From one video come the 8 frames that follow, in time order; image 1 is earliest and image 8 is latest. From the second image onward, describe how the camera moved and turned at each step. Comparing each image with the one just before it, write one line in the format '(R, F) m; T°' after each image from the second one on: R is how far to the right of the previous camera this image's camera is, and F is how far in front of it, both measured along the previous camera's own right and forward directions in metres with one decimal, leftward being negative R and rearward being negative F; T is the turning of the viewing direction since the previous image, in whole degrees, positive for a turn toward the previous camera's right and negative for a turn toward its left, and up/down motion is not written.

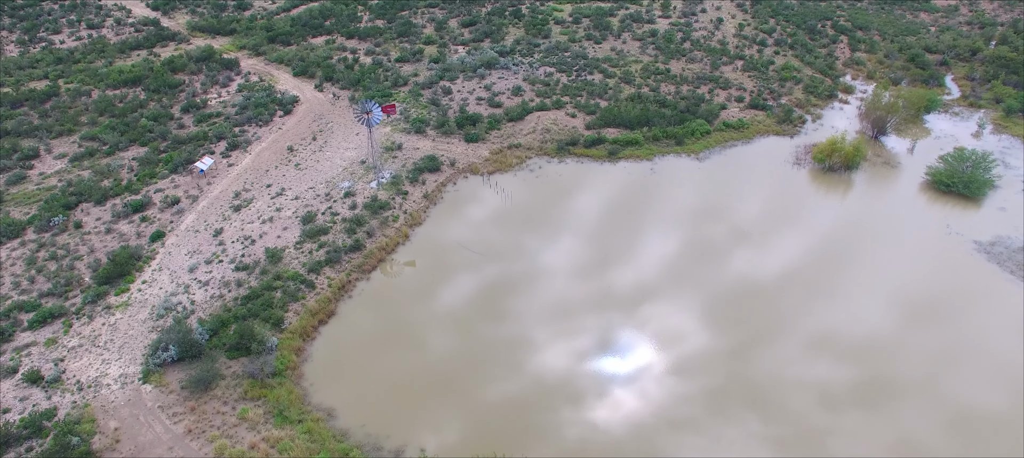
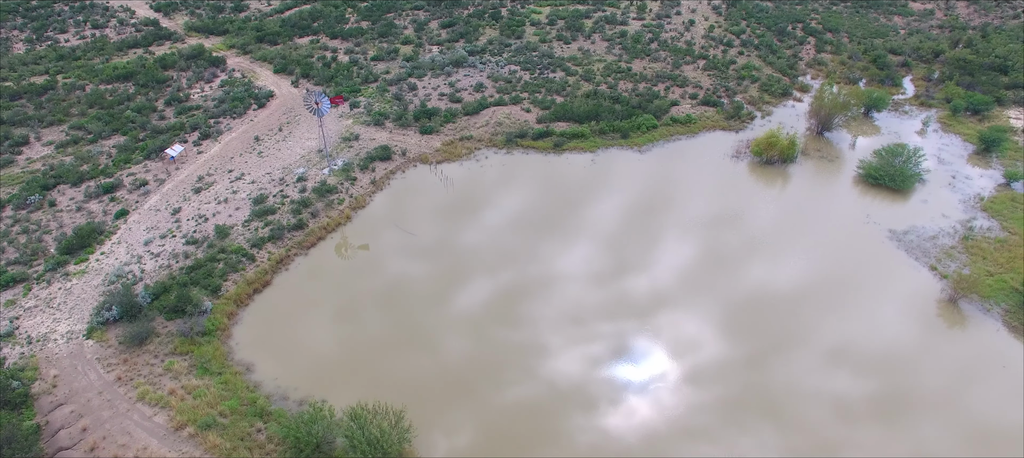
(+3.3, -1.5) m; -2°
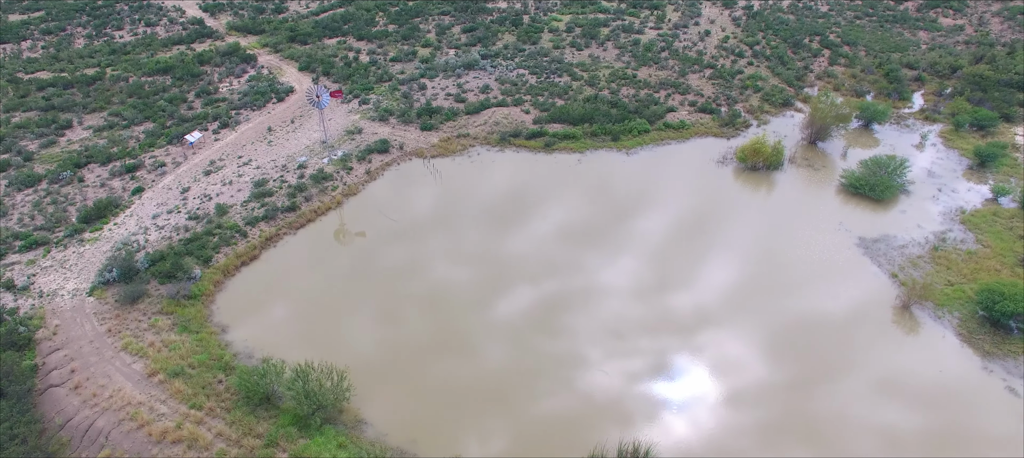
(+2.8, -1.2) m; -4°
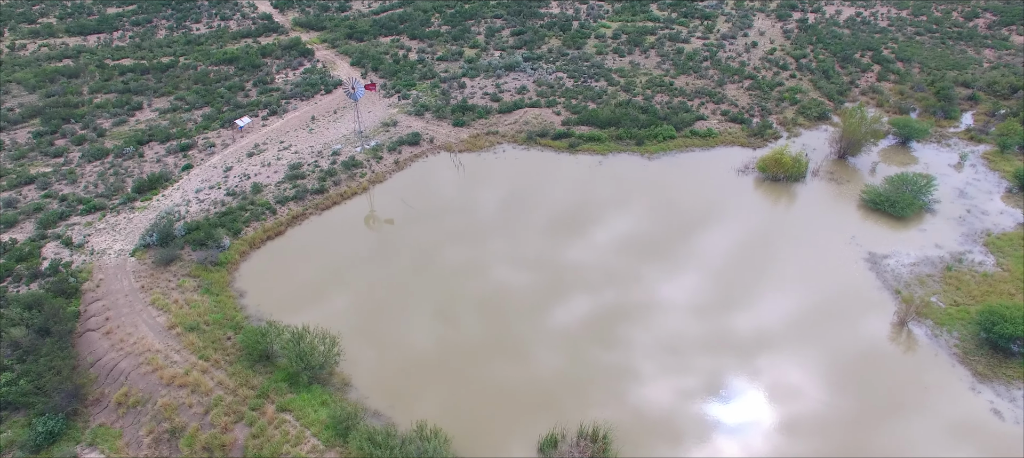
(+2.2, -0.9) m; -6°
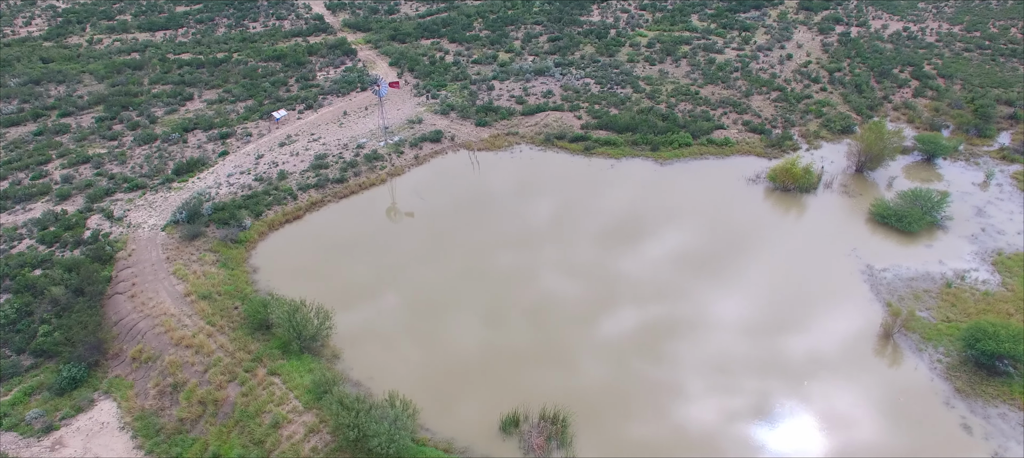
(+2.1, -0.9) m; -5°
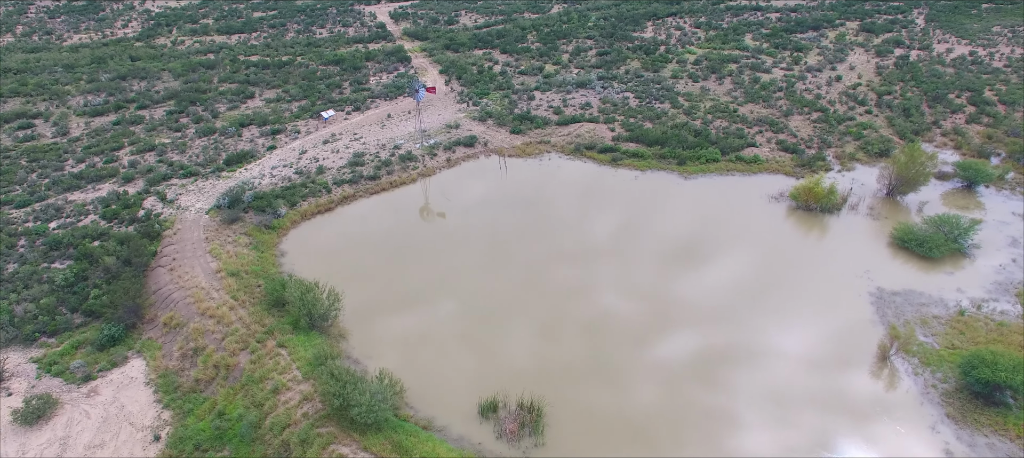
(+2.1, -1.0) m; -6°
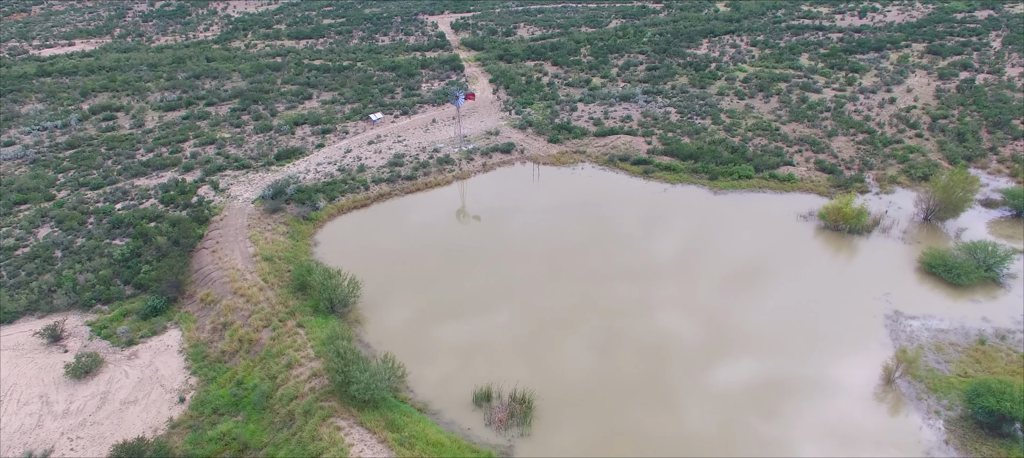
(+1.8, -0.8) m; -6°
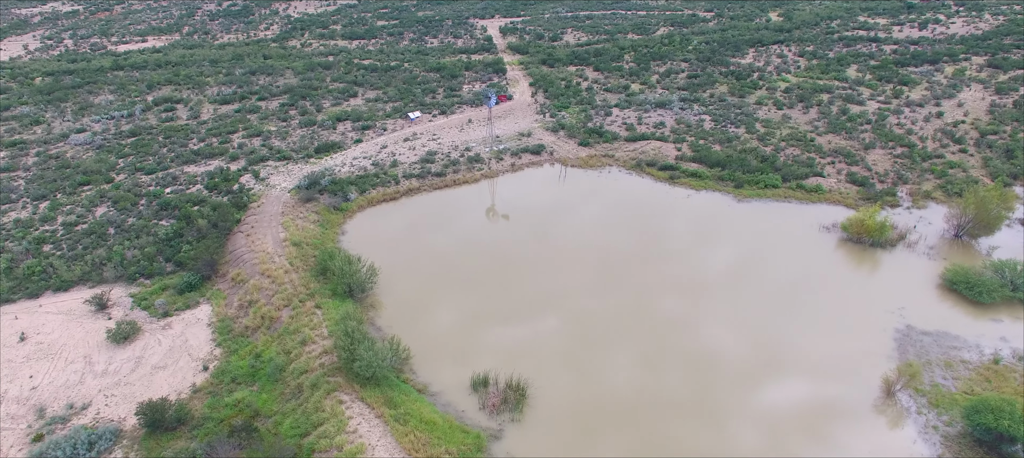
(+1.5, -0.8) m; -5°
